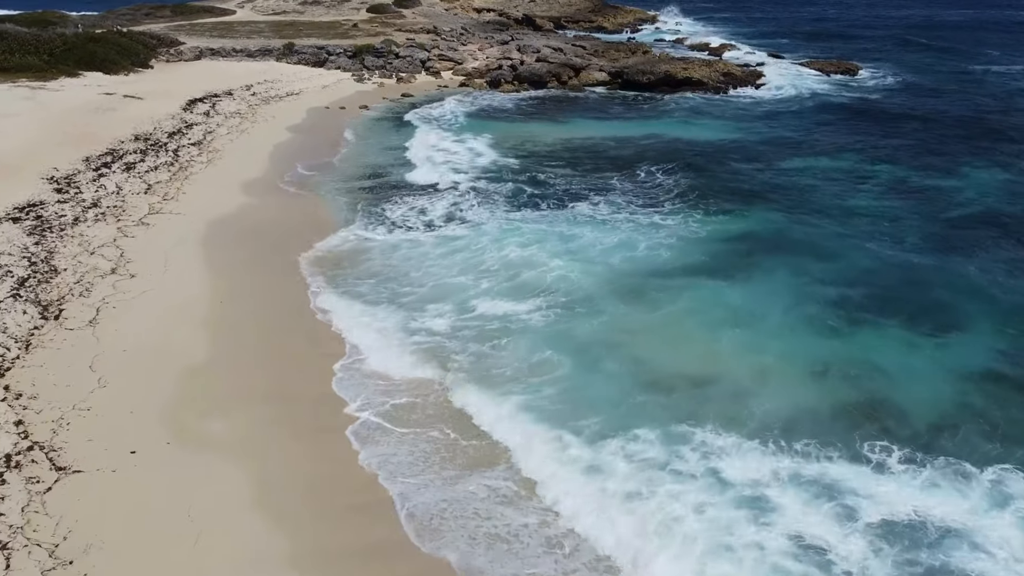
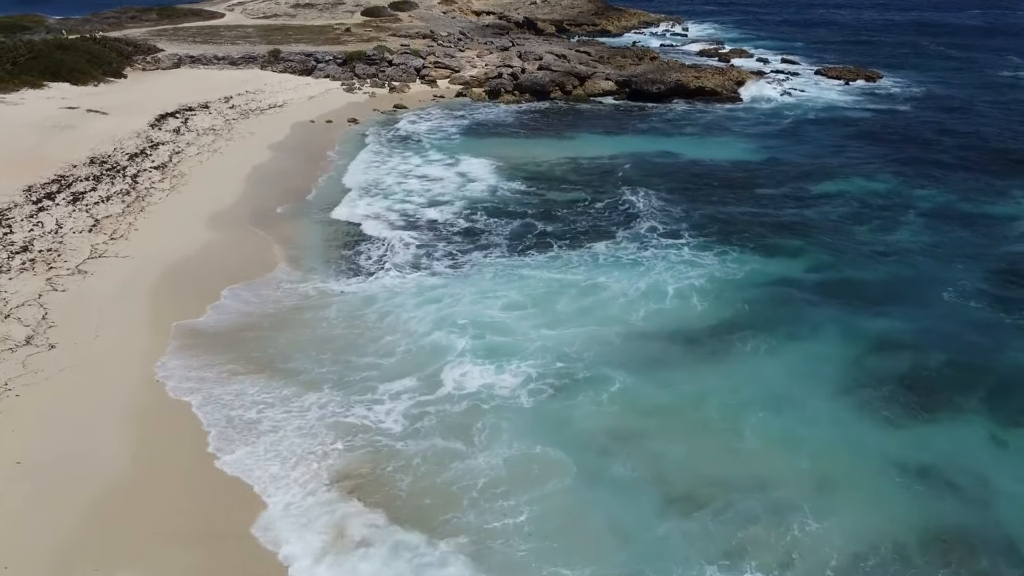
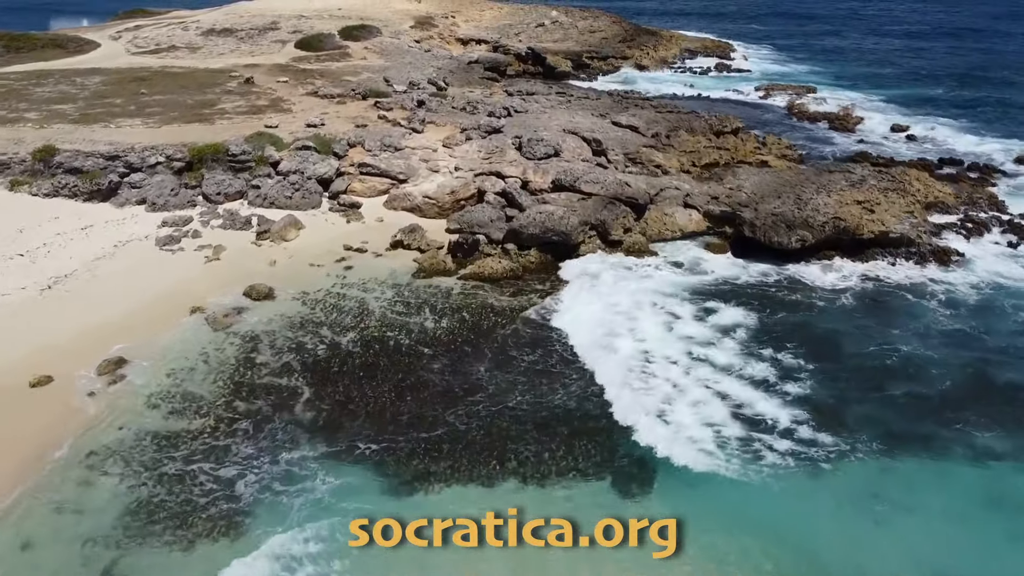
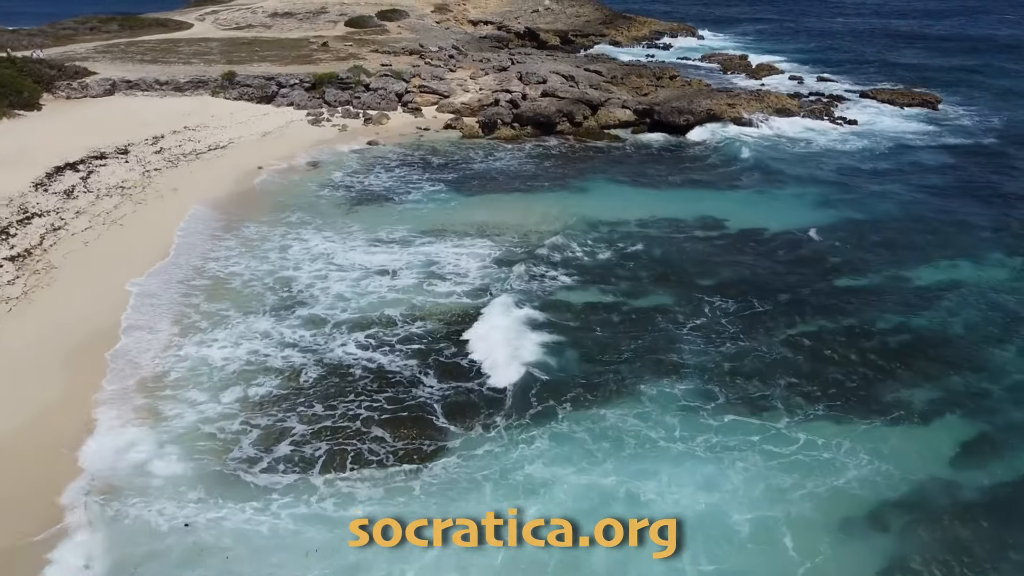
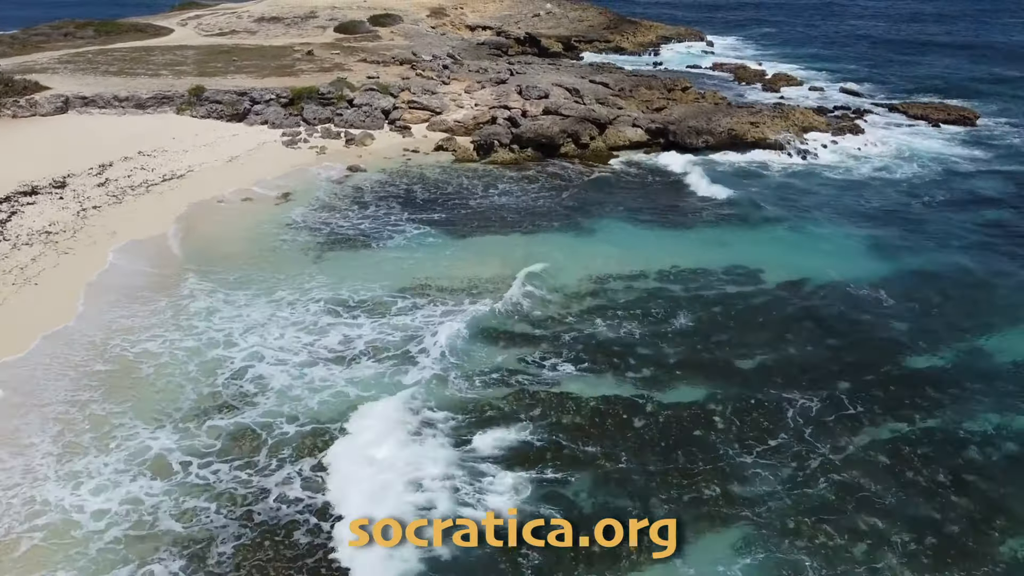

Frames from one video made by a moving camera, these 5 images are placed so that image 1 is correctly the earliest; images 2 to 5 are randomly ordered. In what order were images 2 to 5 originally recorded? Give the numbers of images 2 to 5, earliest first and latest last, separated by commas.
2, 4, 5, 3
